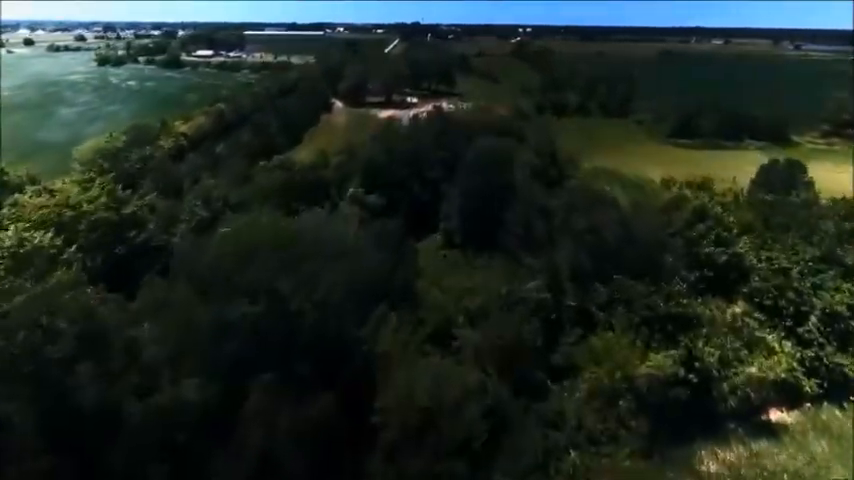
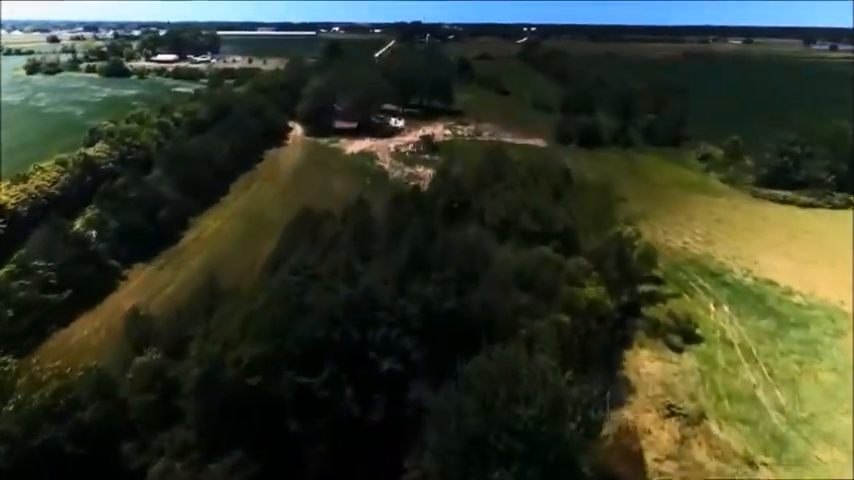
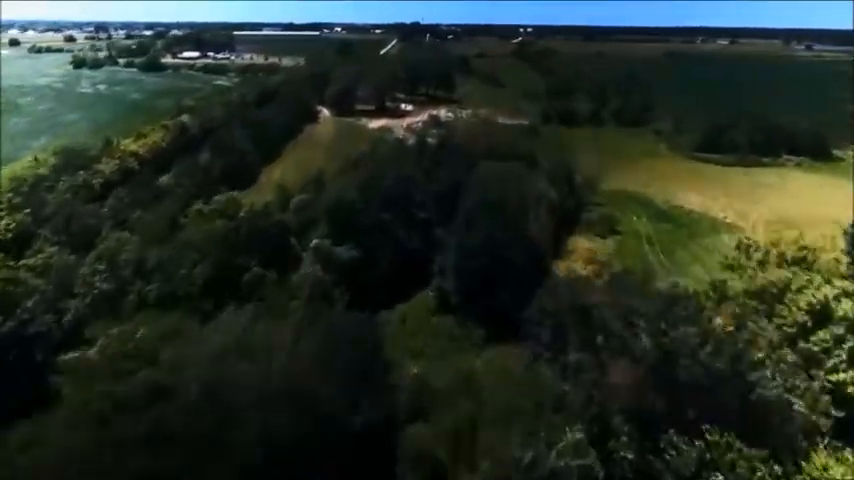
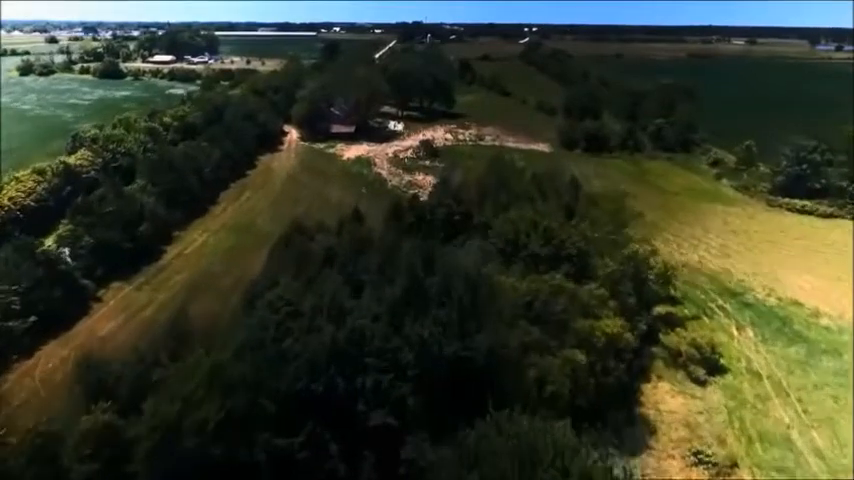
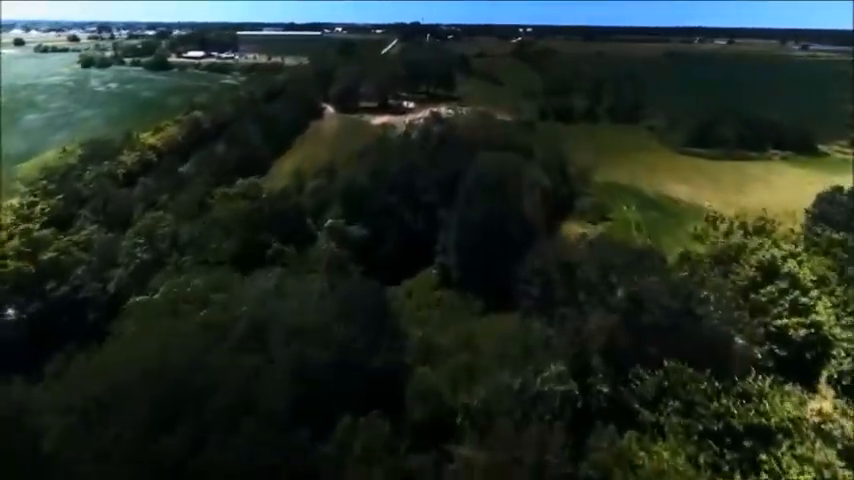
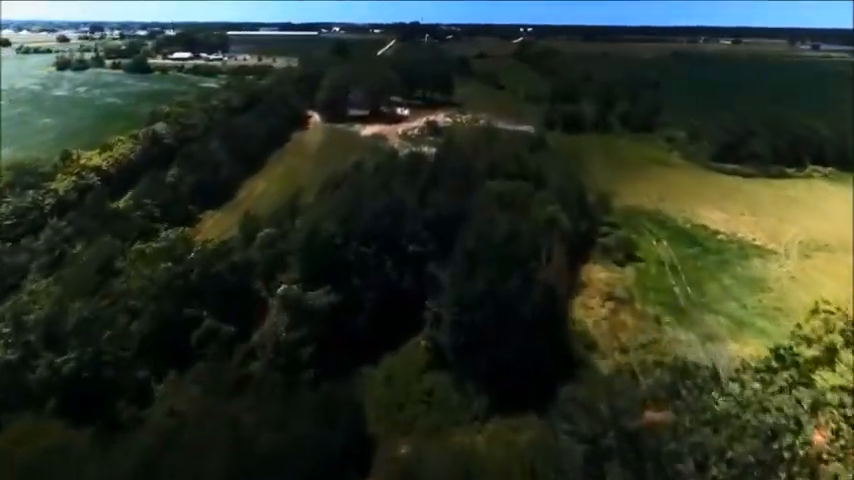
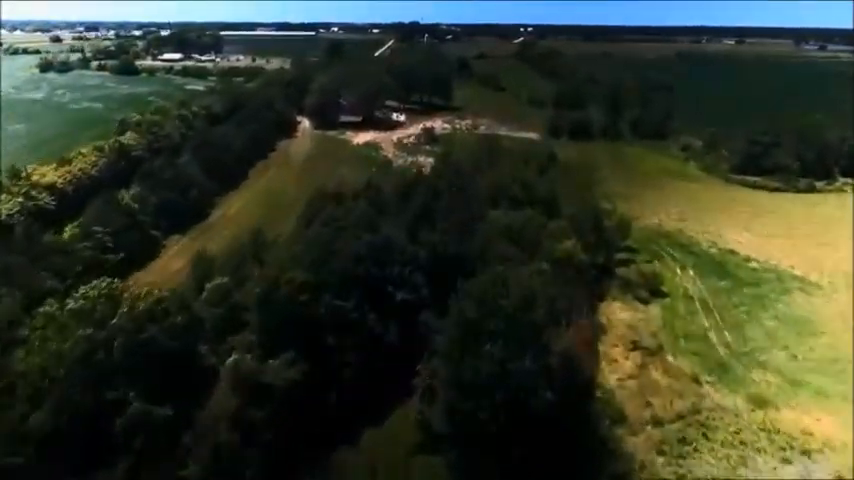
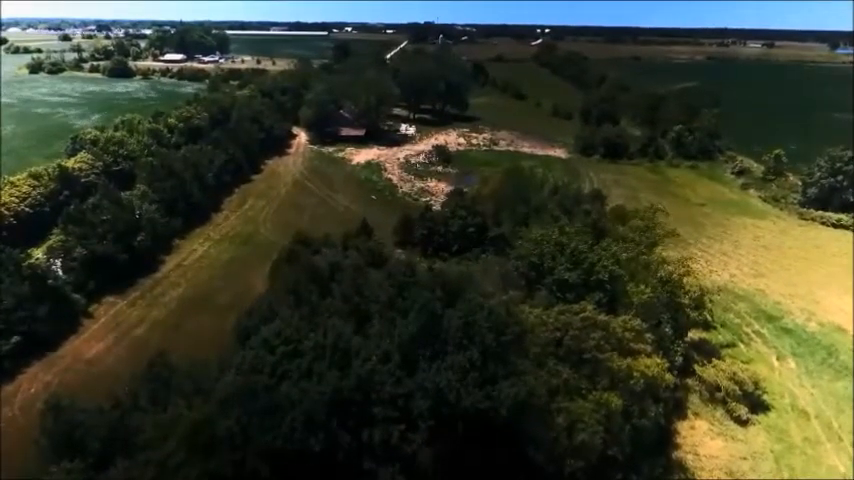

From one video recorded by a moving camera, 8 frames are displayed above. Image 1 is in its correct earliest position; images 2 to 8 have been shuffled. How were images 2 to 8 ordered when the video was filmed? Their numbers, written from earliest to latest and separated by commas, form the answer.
5, 3, 6, 7, 2, 4, 8
